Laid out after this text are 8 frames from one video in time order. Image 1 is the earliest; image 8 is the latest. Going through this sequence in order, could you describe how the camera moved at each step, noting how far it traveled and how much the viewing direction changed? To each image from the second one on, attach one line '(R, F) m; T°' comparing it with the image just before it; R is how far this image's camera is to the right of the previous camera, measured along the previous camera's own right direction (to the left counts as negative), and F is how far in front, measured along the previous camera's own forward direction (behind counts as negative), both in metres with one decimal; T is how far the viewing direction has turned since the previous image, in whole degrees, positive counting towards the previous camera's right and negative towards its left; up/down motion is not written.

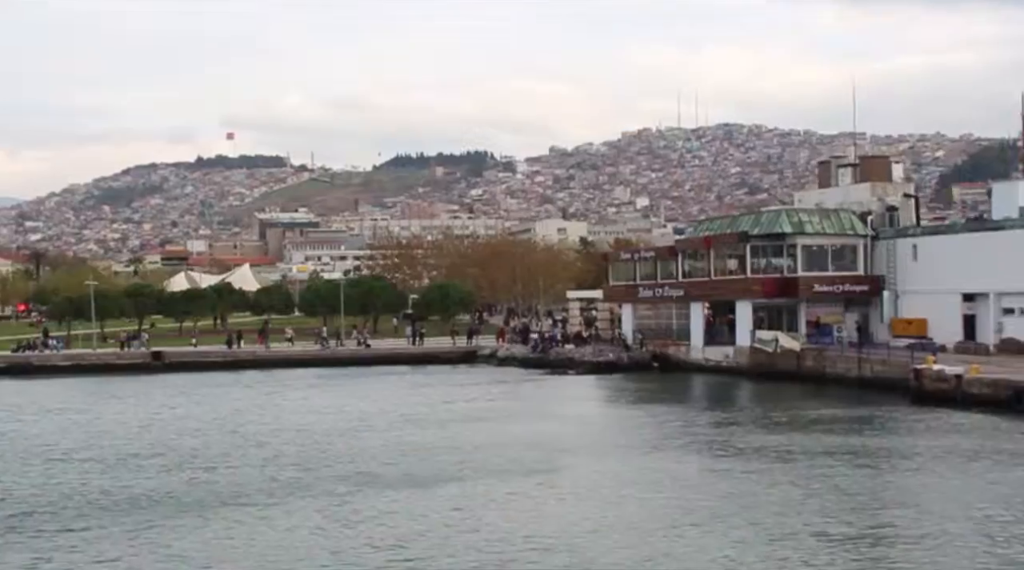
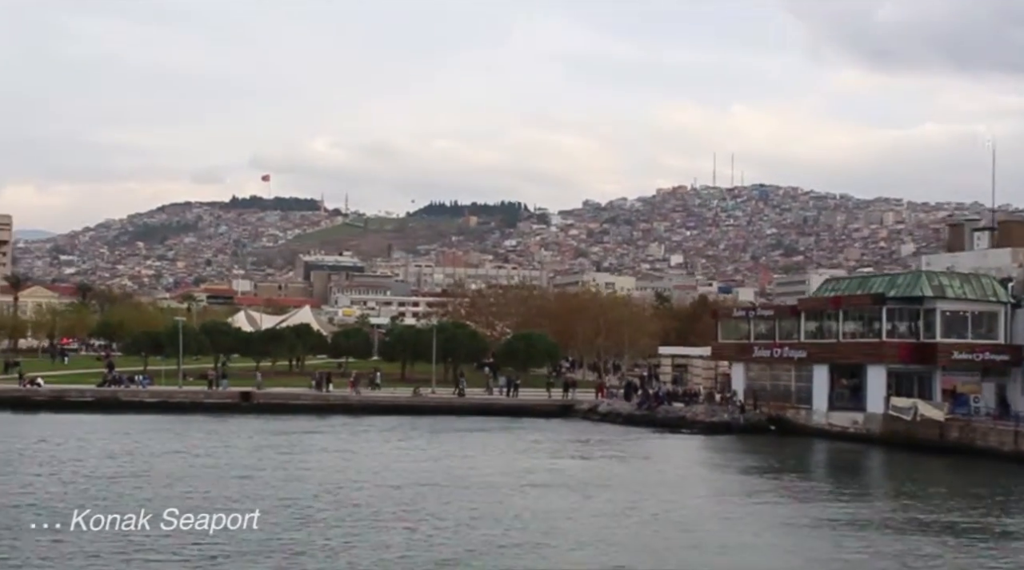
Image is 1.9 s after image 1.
(-4.6, +2.0) m; -1°
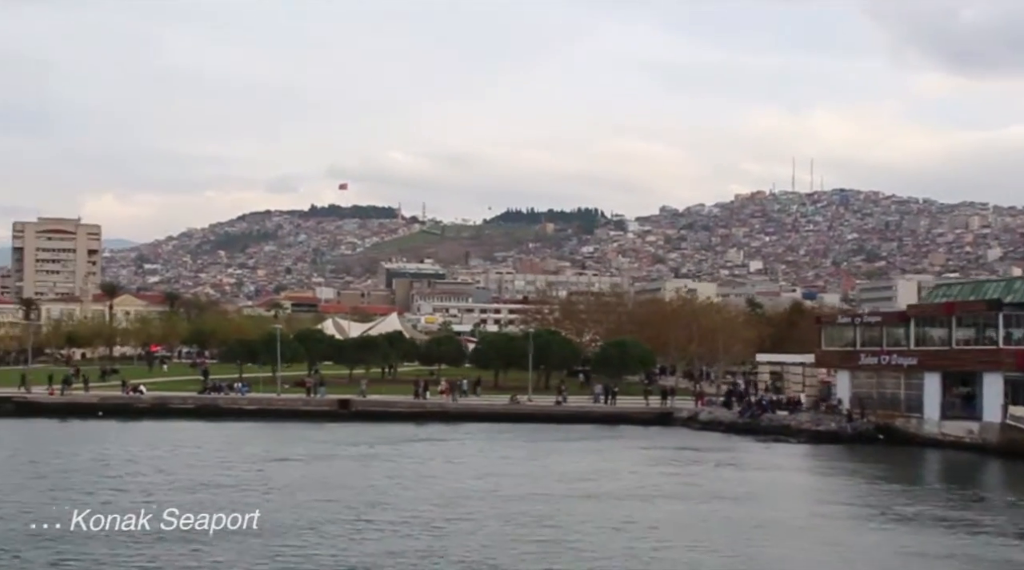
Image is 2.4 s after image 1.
(-1.3, +0.5) m; -3°
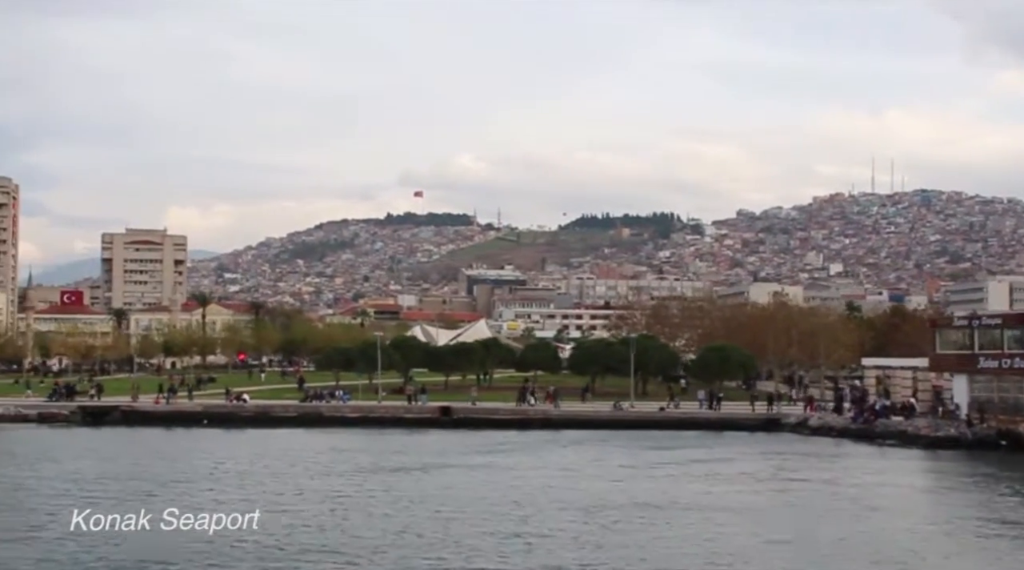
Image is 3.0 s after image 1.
(-1.6, +0.7) m; -3°
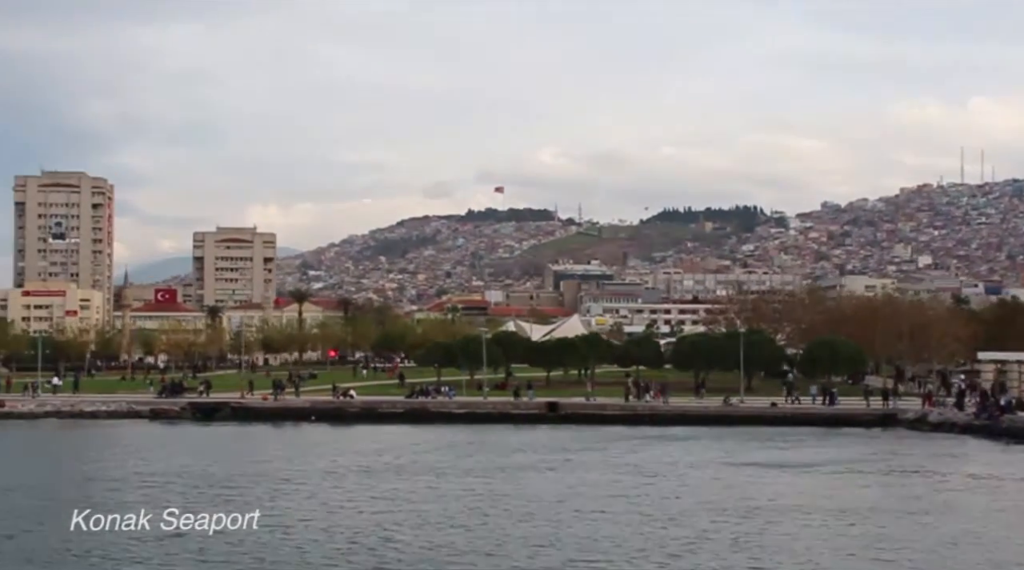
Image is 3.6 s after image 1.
(-1.6, +0.6) m; -4°
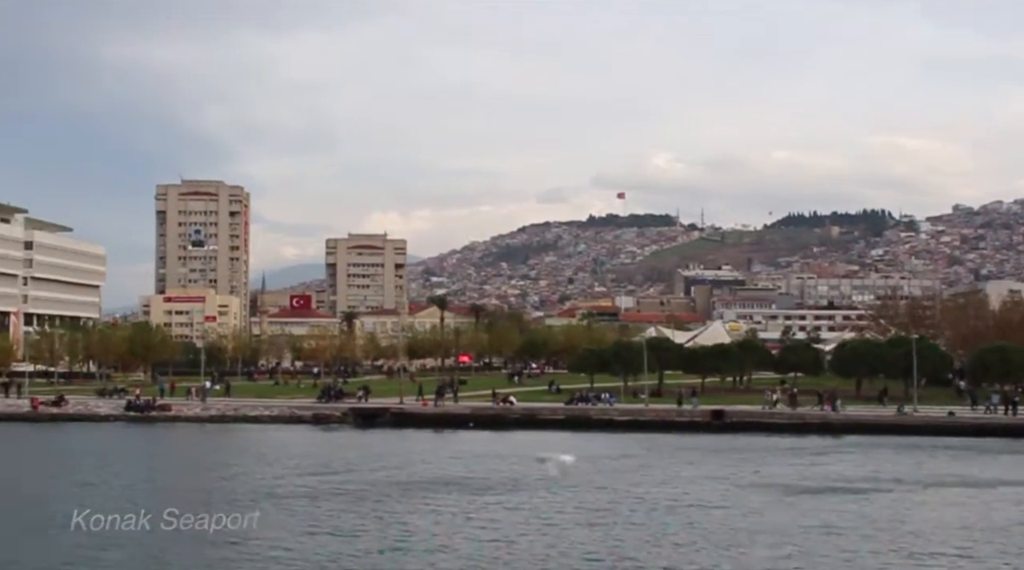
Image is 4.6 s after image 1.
(-2.6, +0.9) m; -5°
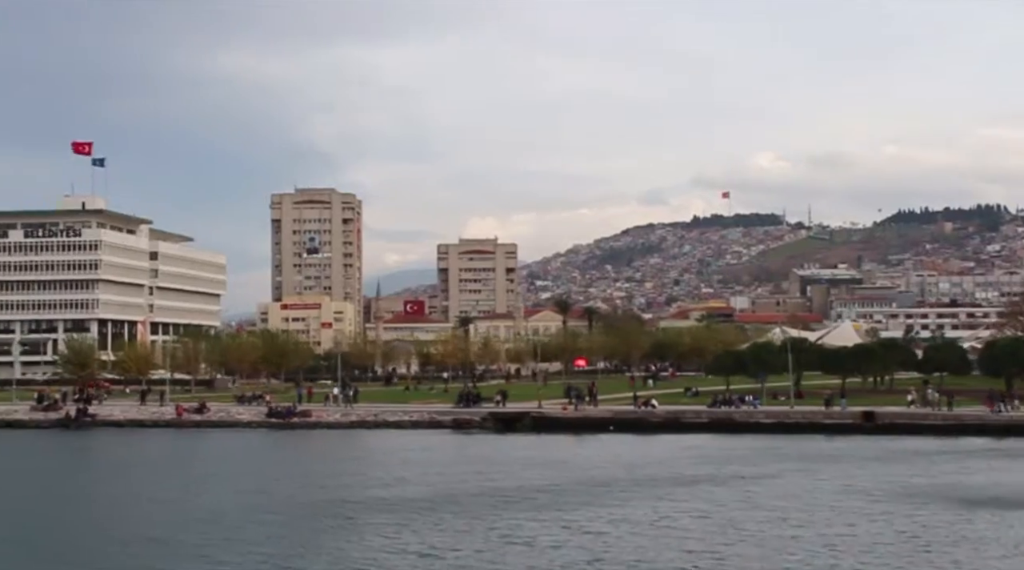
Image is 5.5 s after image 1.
(-2.2, +0.7) m; -5°
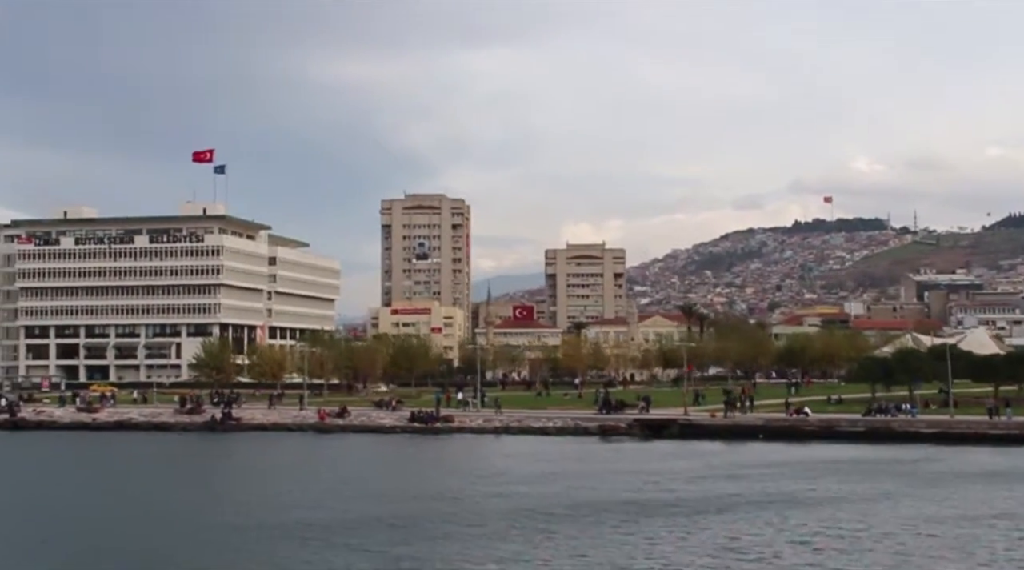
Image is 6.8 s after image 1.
(-3.1, +0.8) m; -4°
